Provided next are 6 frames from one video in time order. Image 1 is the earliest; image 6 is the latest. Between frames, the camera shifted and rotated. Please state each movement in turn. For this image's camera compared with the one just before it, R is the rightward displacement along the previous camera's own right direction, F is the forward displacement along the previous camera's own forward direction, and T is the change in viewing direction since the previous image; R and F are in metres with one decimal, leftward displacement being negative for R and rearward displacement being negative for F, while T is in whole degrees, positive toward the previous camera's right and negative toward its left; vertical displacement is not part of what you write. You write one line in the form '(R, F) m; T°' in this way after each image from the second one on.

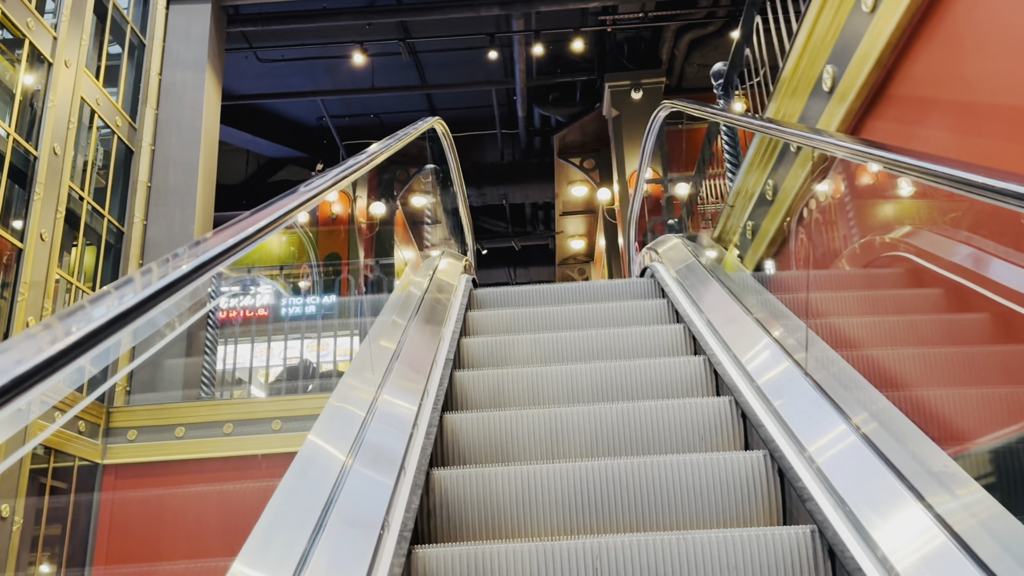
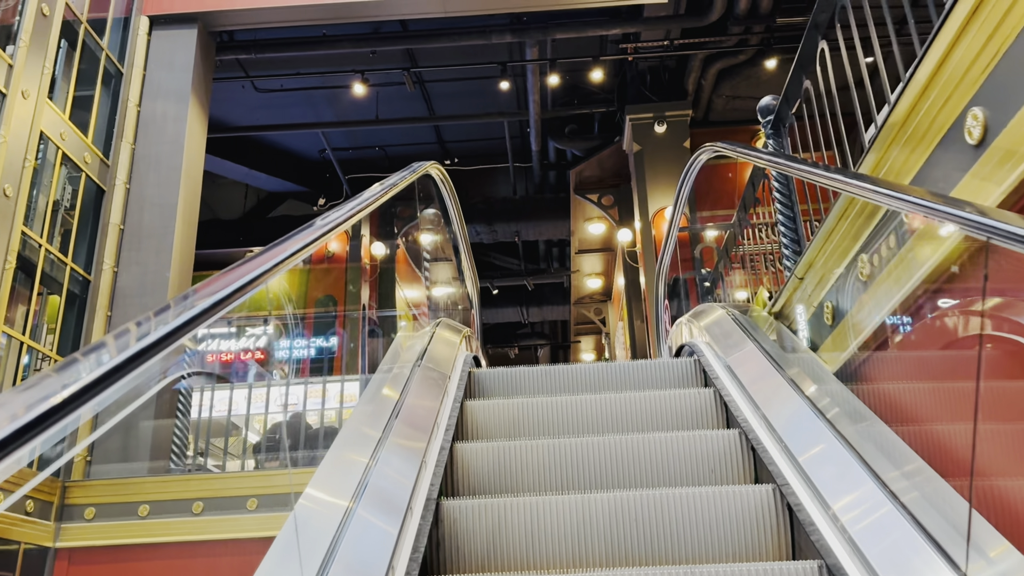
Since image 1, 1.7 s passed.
(0.0, +0.6) m; -1°
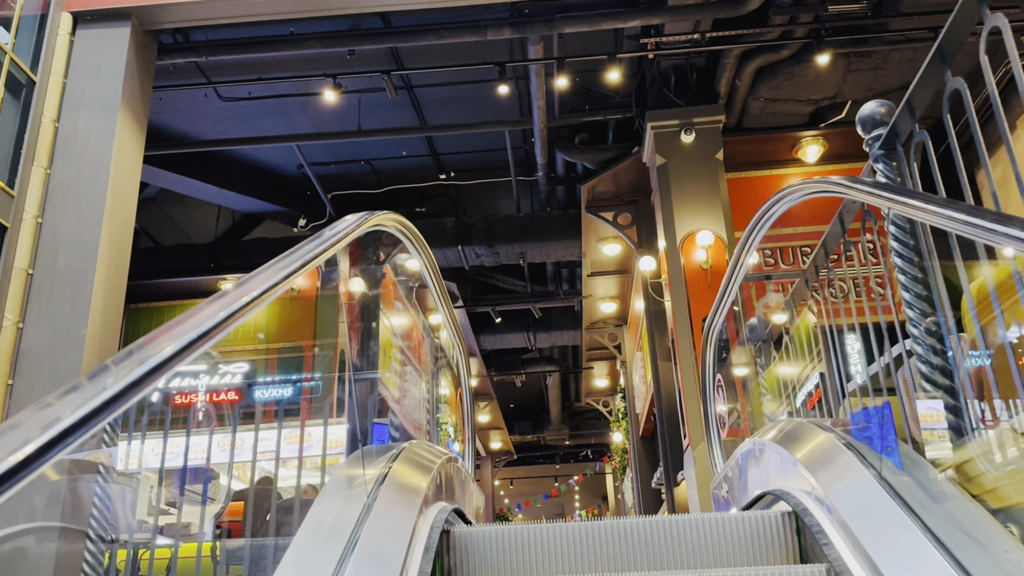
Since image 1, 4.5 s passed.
(0.0, +1.0) m; -1°
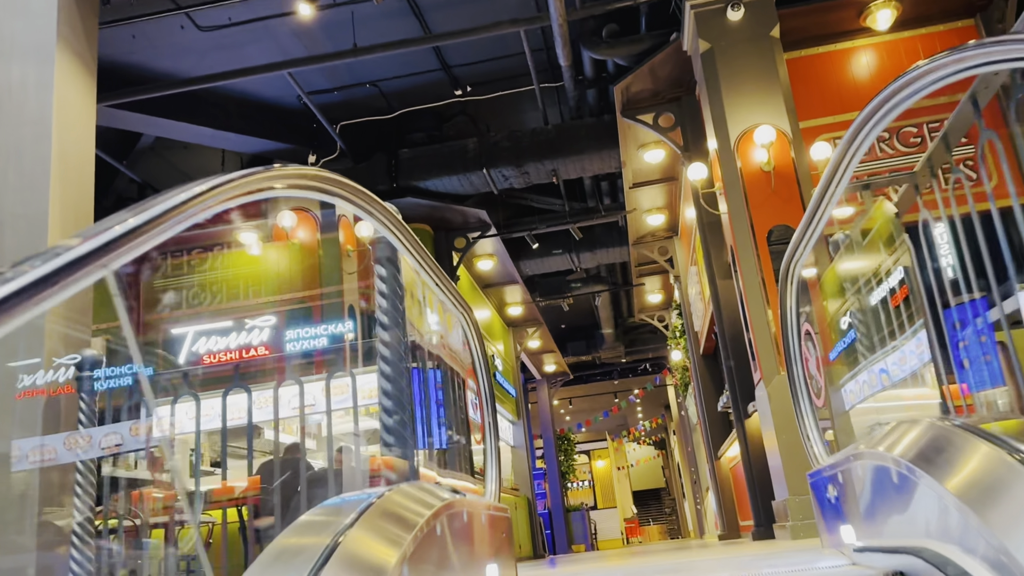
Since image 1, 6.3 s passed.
(+0.1, +0.7) m; -4°
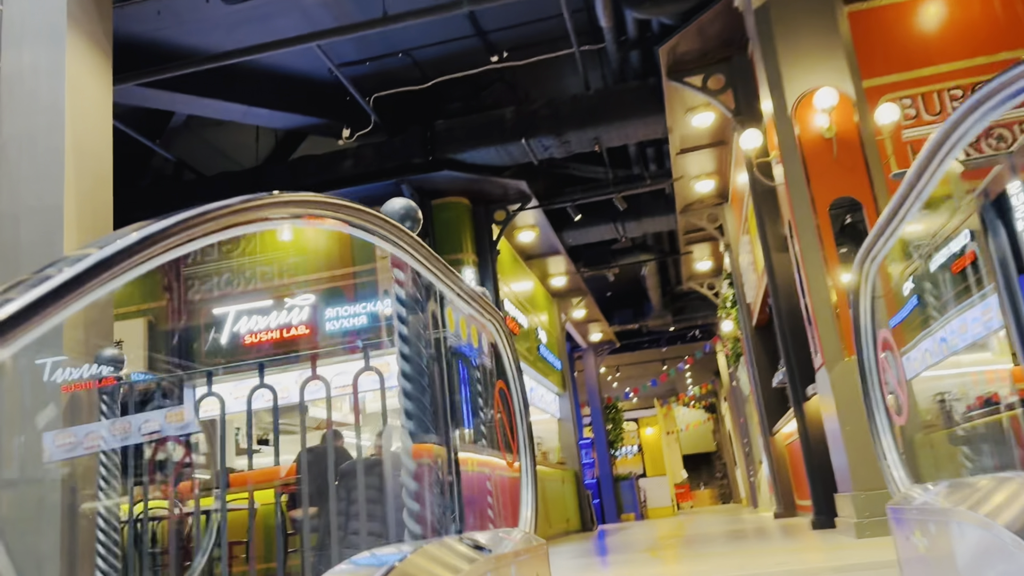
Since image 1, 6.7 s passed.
(0.0, +0.2) m; -3°
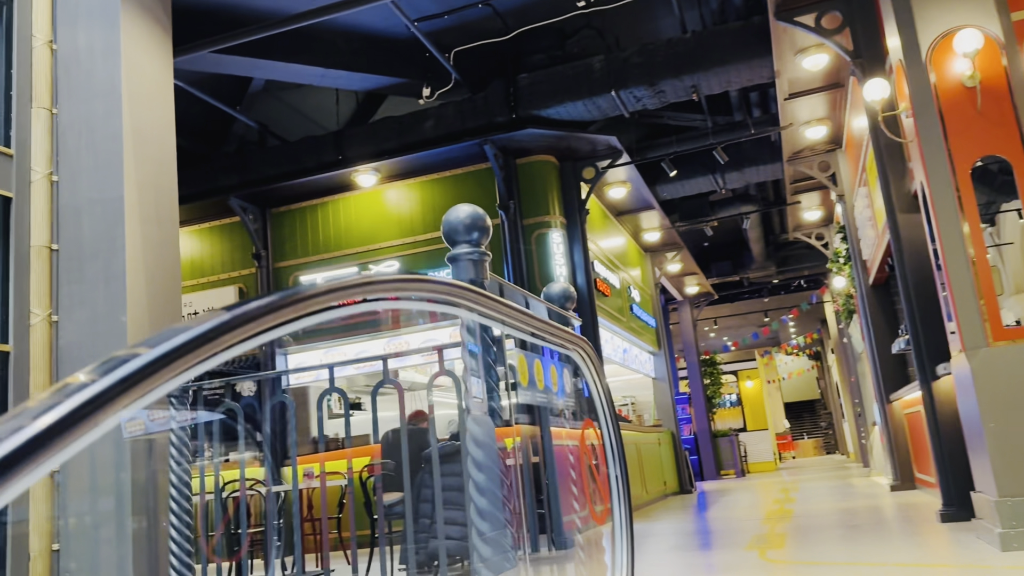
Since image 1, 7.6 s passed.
(0.0, +0.3) m; -7°
